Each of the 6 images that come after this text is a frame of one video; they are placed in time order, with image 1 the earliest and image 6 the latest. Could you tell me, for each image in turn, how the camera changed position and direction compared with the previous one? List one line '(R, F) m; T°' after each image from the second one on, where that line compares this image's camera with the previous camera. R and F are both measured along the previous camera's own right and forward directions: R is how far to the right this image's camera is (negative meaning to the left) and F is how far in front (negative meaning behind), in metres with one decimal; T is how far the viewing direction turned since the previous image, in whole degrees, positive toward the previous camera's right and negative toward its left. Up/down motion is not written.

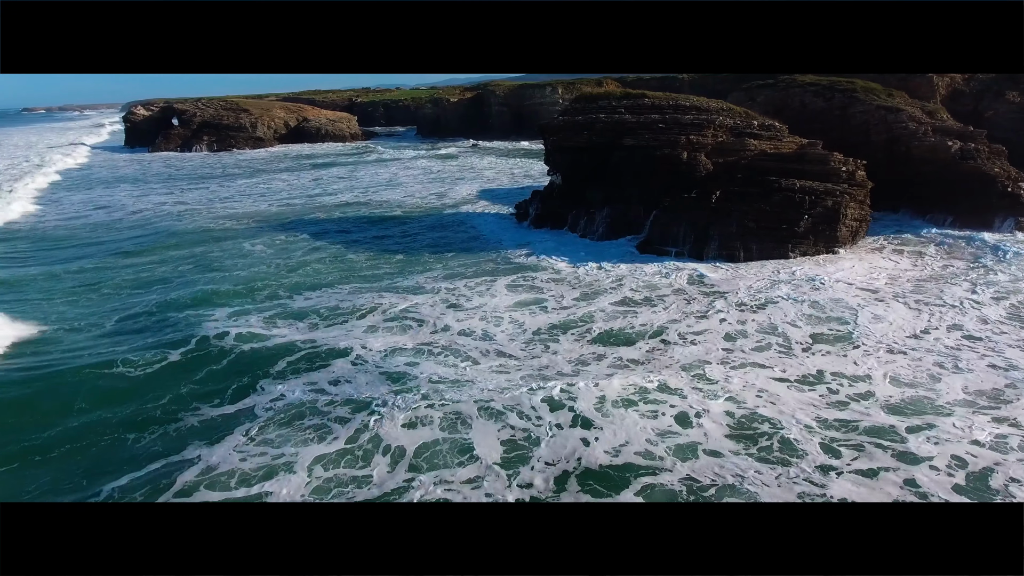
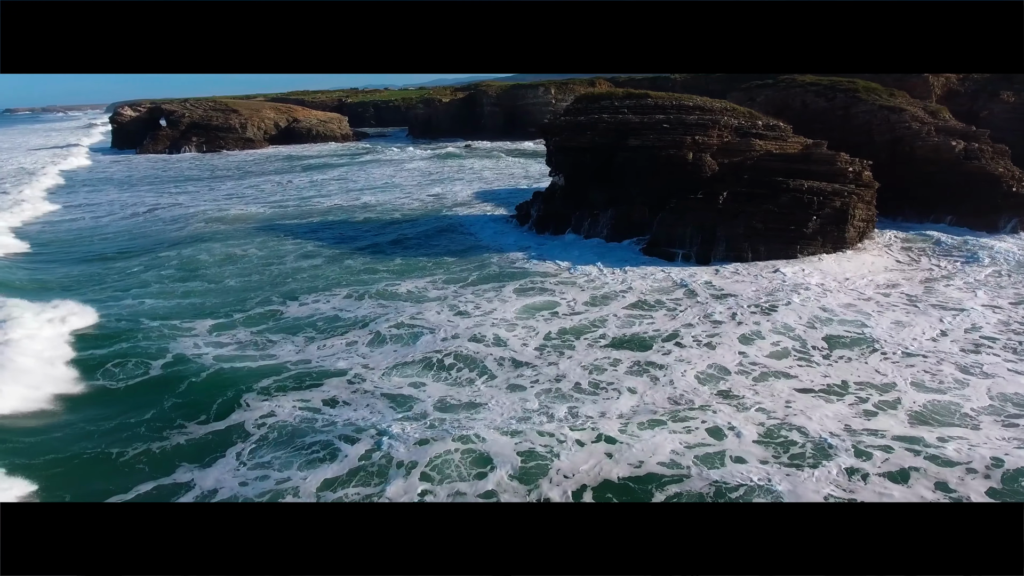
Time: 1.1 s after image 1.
(-0.4, +0.3) m; +1°
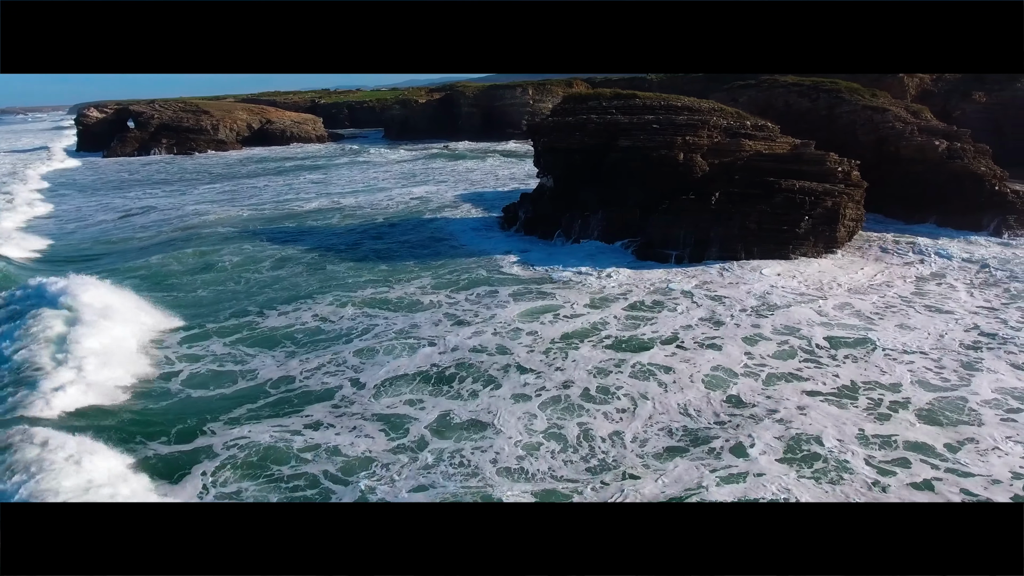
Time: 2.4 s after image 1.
(-0.4, +0.3) m; +2°
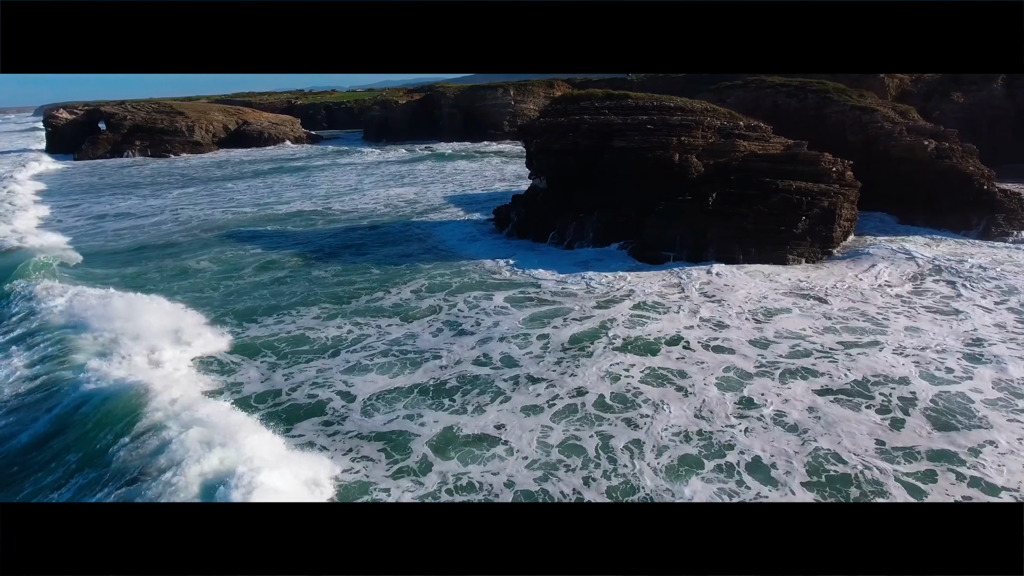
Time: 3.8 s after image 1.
(-0.4, +0.3) m; +2°
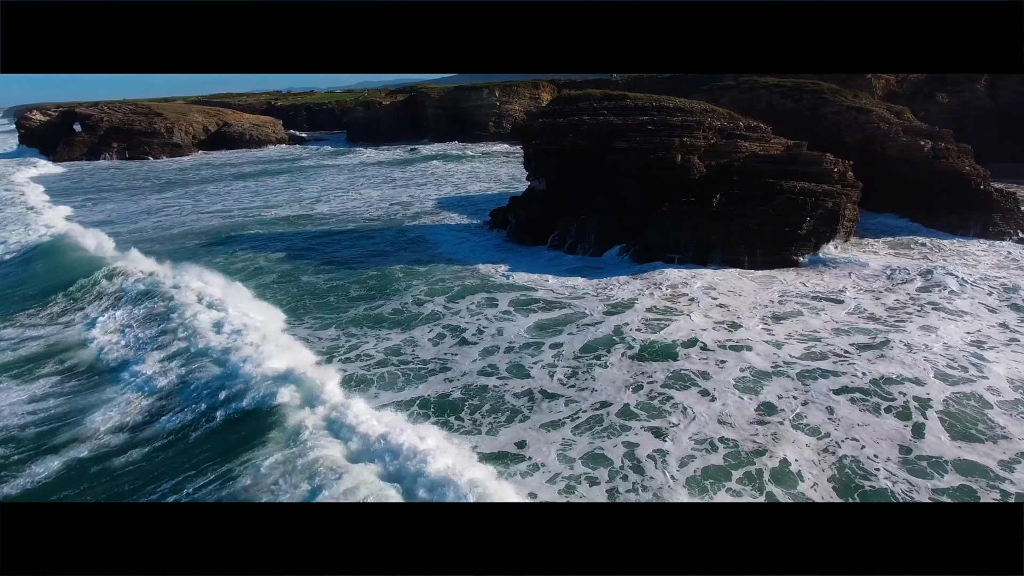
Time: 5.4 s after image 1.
(-0.5, +0.3) m; +2°
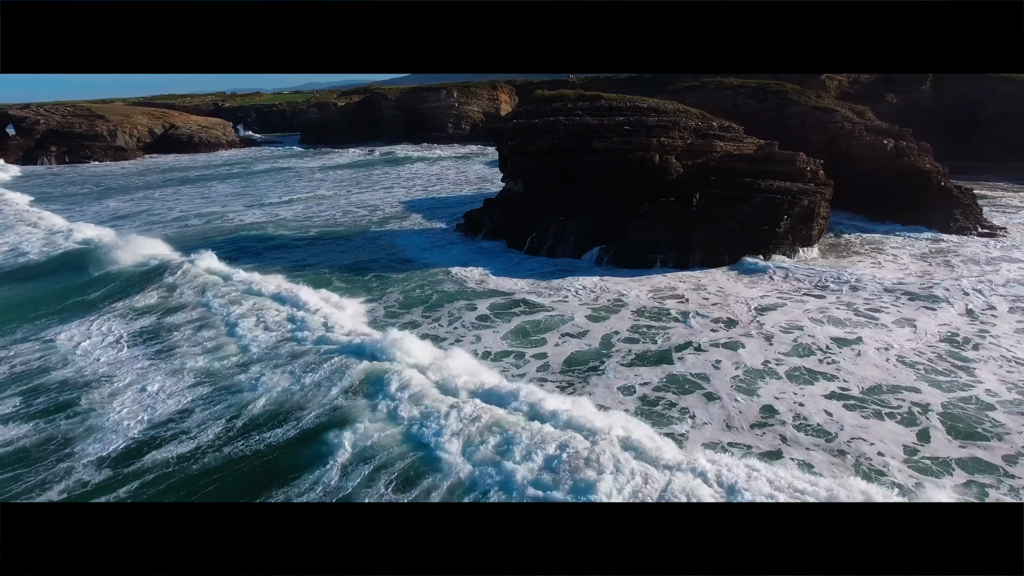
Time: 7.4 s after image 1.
(-0.6, +0.3) m; +4°
